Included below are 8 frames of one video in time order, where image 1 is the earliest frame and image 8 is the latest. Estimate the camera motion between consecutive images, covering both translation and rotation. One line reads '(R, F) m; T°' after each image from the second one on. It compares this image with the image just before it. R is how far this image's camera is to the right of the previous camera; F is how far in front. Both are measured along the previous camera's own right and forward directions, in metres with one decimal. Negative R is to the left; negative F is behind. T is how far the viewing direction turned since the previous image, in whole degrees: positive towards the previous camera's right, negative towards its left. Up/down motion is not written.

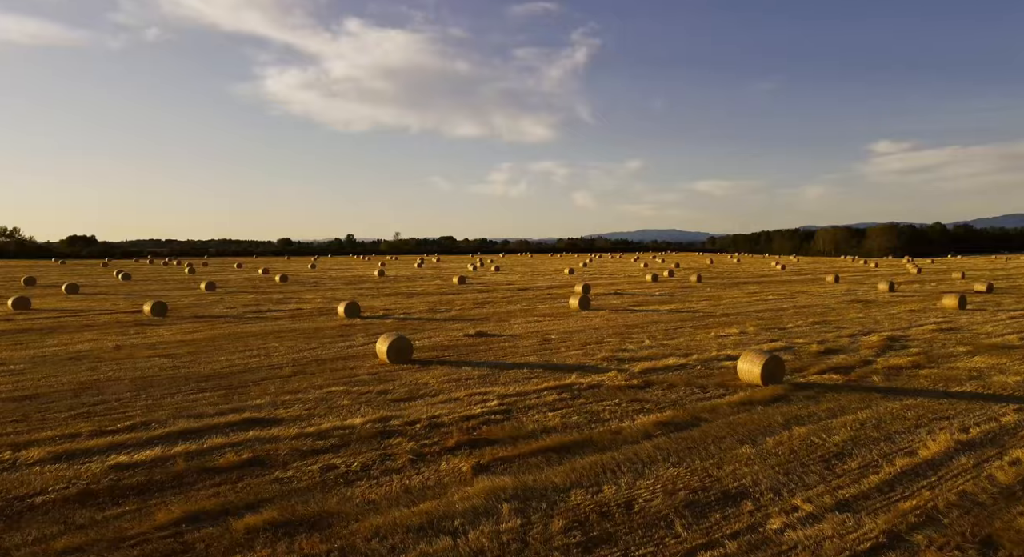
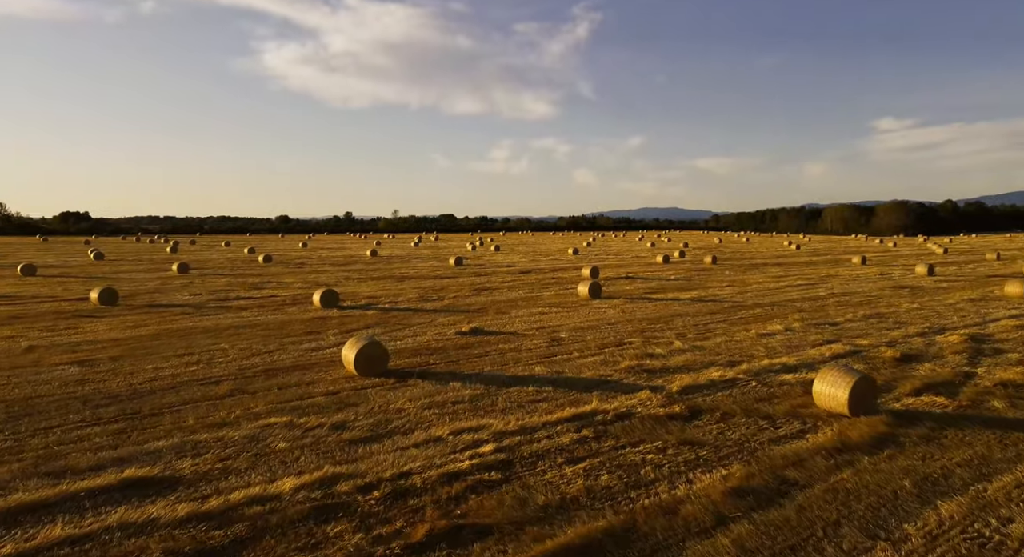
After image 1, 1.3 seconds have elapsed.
(0.0, +2.7) m; 0°
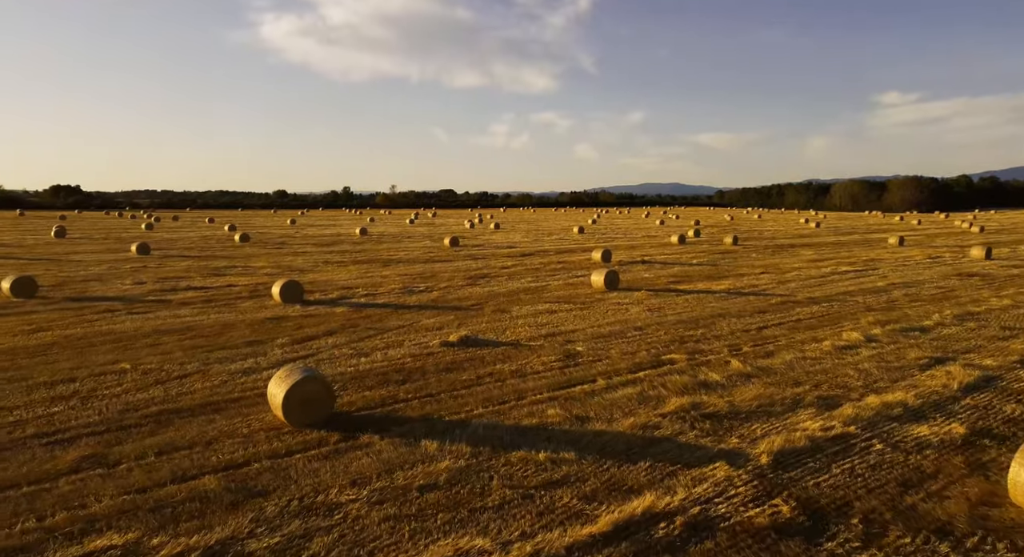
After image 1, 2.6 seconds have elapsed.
(0.0, +3.2) m; 0°
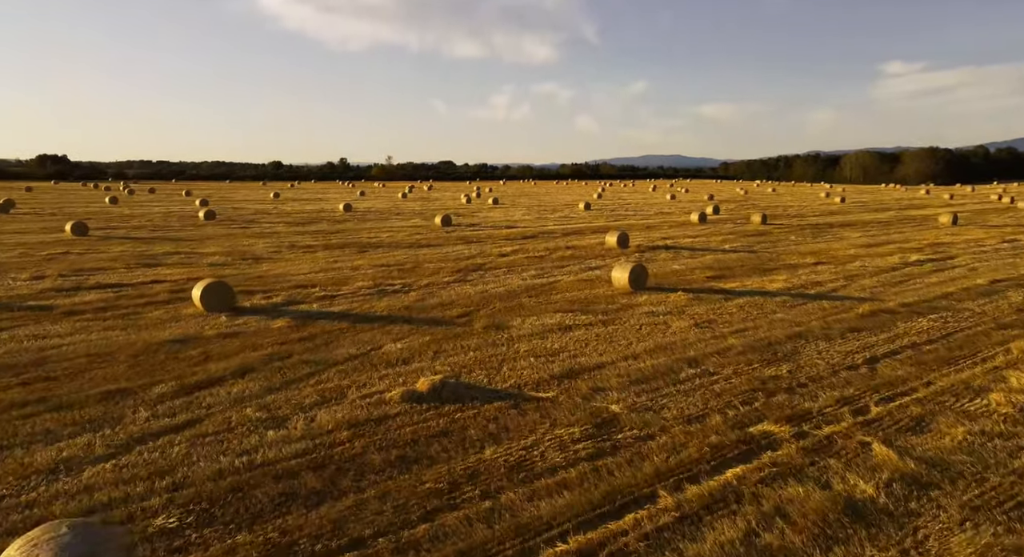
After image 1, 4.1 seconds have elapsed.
(0.0, +3.8) m; 0°
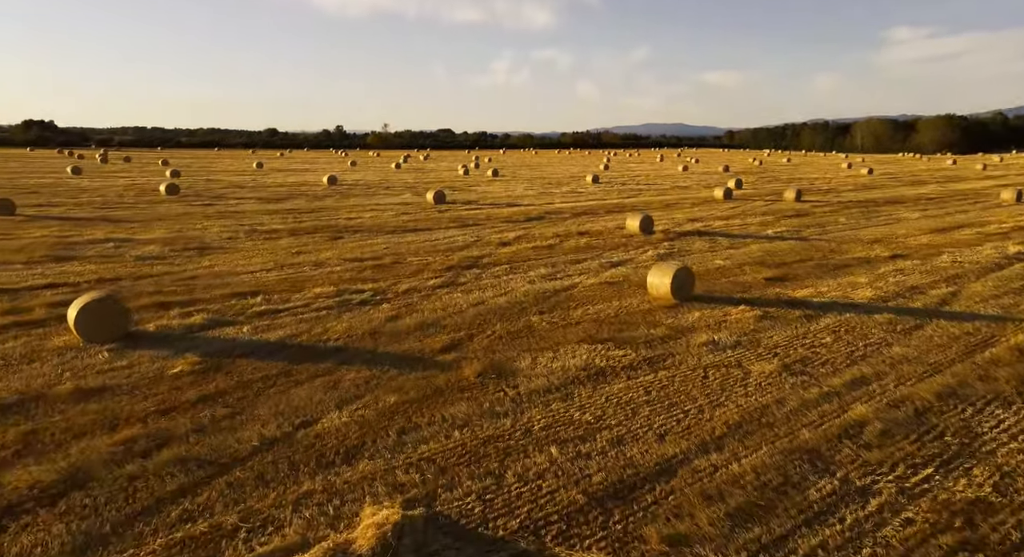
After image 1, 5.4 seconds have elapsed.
(-0.1, +3.4) m; 0°
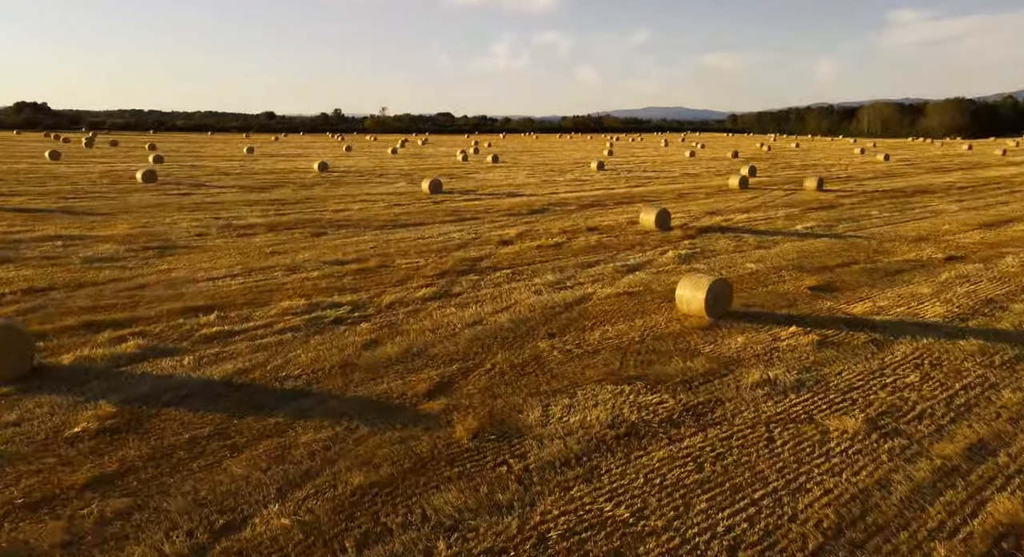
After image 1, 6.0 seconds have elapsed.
(0.0, +1.7) m; 0°
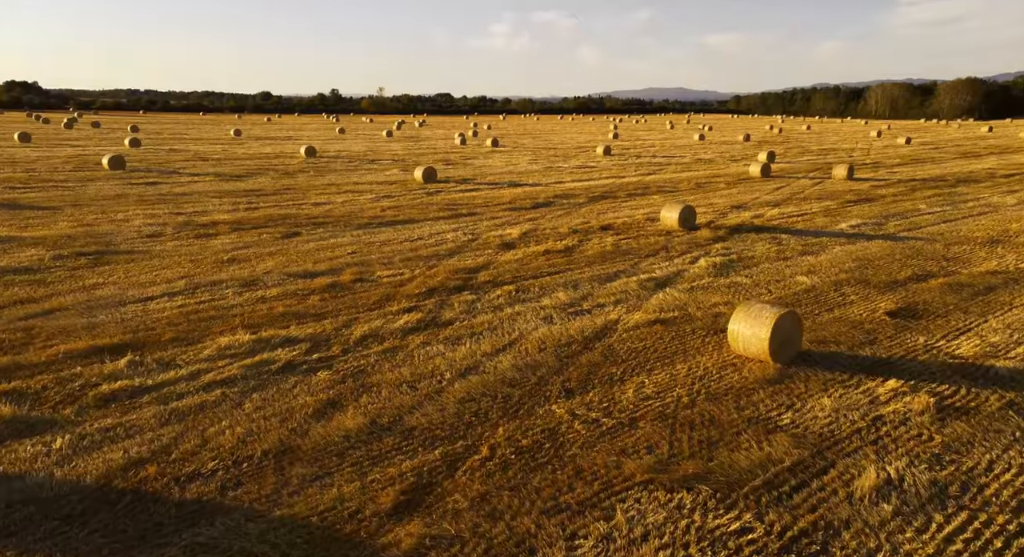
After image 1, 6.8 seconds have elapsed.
(0.0, +2.1) m; 0°
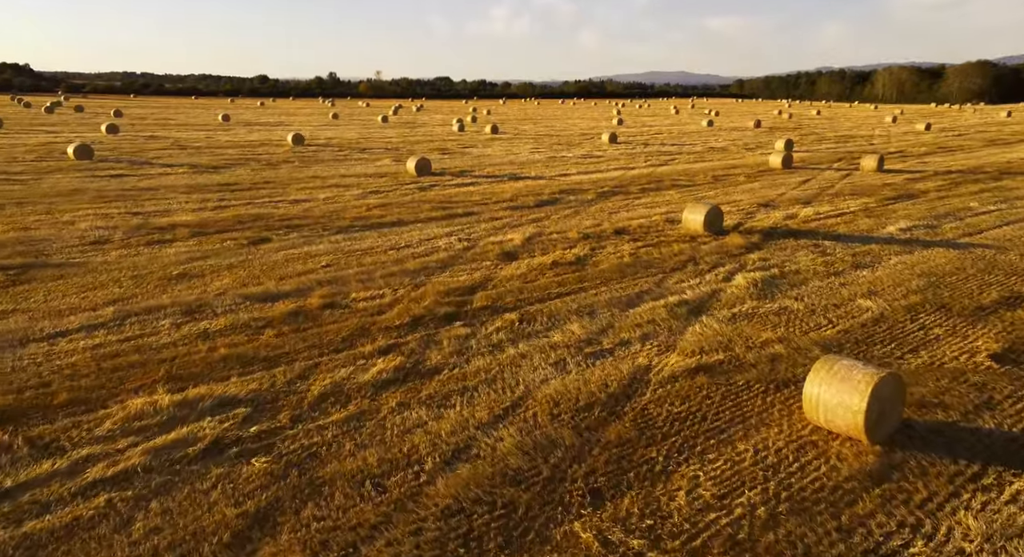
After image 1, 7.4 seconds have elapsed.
(0.0, +1.8) m; 0°
